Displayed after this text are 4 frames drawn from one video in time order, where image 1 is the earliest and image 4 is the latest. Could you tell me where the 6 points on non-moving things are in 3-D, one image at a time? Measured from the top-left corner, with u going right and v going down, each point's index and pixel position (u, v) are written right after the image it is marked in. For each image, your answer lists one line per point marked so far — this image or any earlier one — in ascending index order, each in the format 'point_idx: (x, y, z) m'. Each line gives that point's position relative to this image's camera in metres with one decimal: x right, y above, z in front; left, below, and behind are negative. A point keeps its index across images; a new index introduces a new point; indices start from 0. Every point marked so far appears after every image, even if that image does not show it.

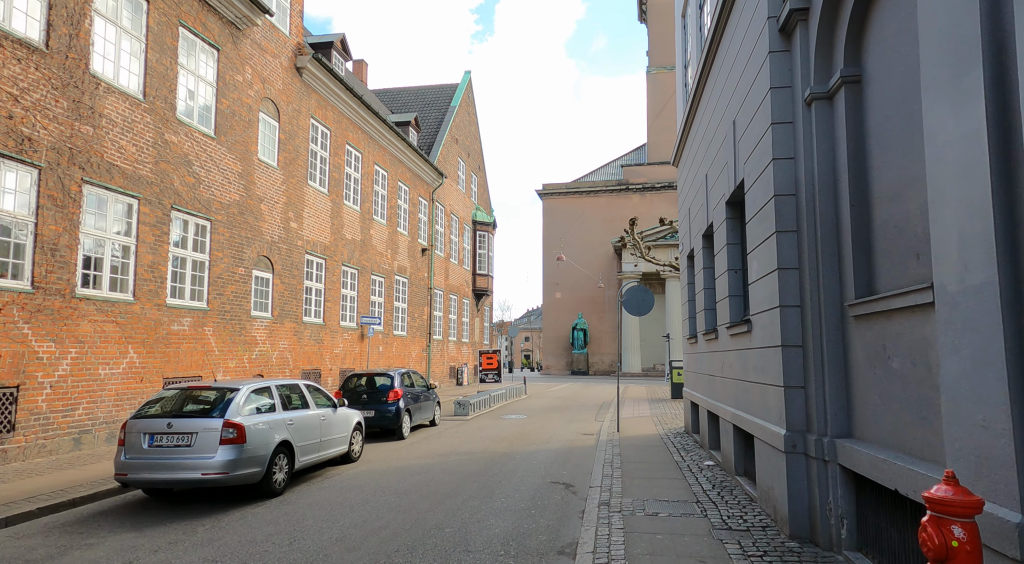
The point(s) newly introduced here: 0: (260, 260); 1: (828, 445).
0: (-6.1, +0.5, +16.0) m
1: (+2.6, -1.4, +5.5) m
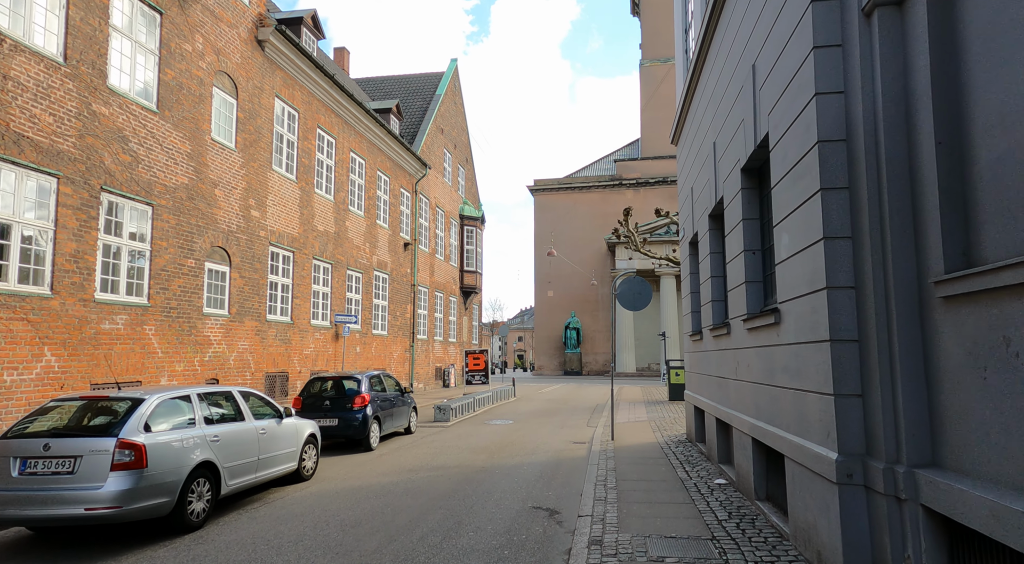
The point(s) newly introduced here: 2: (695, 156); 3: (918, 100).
0: (-6.5, +0.7, +14.4) m
1: (+2.4, -1.2, +3.9) m
2: (+3.0, +2.1, +10.9) m
3: (+2.5, +1.1, +4.0) m
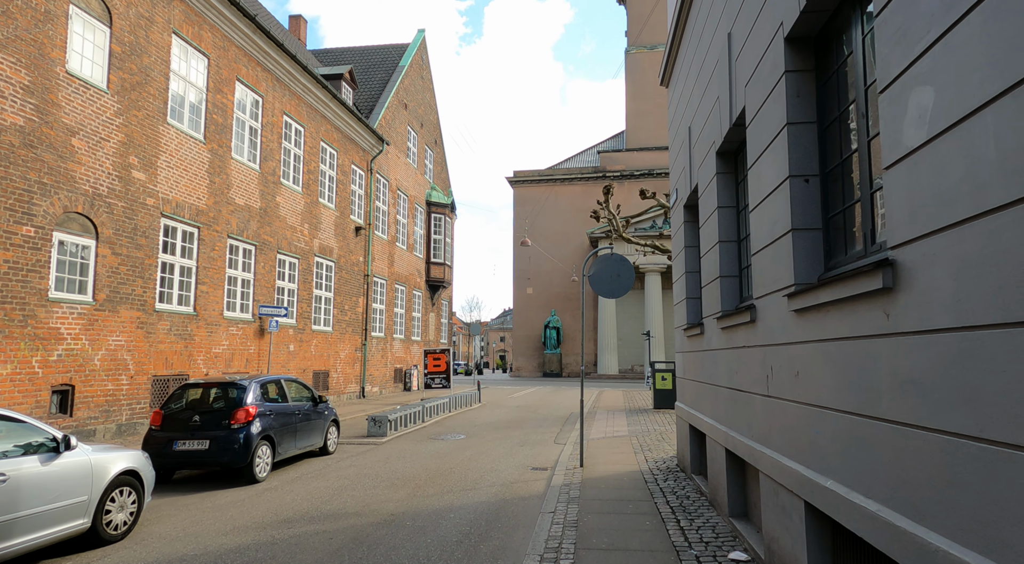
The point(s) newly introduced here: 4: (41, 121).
0: (-7.4, +1.1, +11.1) m
1: (+1.6, -0.8, +0.9) m
2: (+2.2, +2.4, +7.8) m
3: (+1.8, +1.5, +1.0) m
4: (-7.4, +2.6, +10.4) m
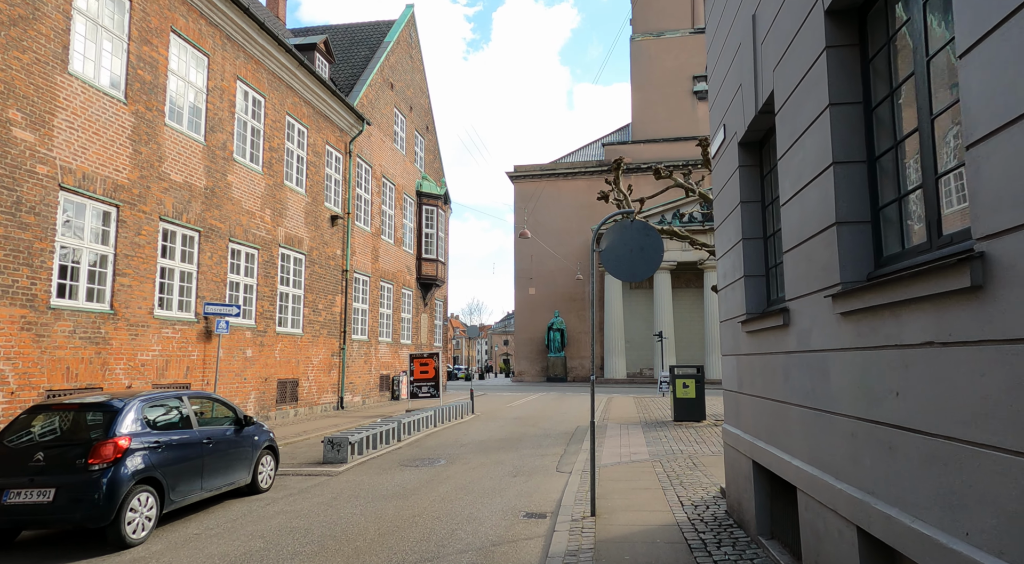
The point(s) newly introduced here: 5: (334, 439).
0: (-7.6, +1.2, +8.4) m
1: (+1.4, -0.5, -1.9) m
2: (+1.9, +2.7, +5.0) m
3: (+1.5, +1.8, -1.8) m
4: (-7.7, +2.7, +7.7) m
5: (-3.0, -2.6, +10.9) m
